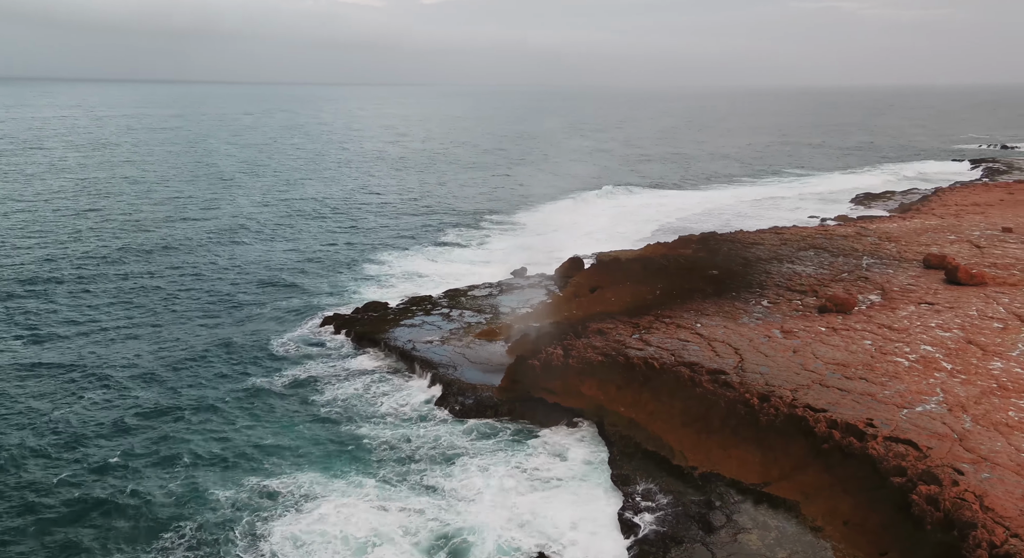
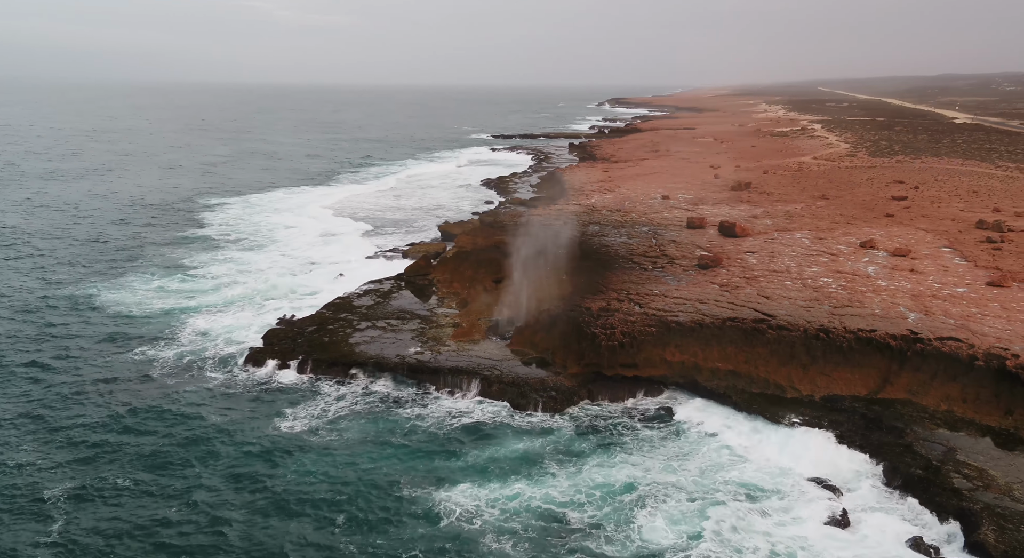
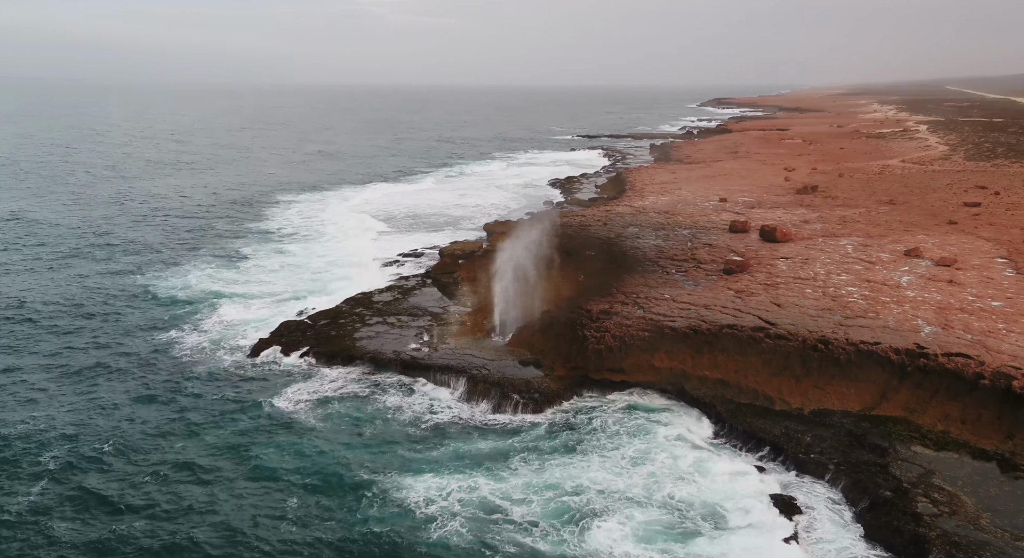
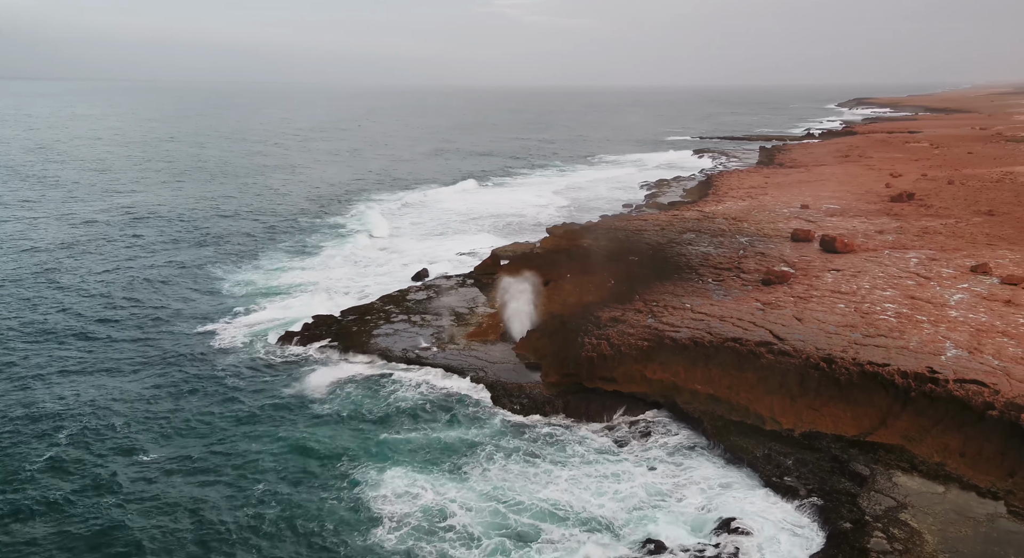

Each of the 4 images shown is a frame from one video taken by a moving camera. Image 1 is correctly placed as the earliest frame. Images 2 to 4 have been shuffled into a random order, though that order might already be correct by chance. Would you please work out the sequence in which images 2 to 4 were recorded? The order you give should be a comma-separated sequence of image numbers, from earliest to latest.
4, 3, 2
